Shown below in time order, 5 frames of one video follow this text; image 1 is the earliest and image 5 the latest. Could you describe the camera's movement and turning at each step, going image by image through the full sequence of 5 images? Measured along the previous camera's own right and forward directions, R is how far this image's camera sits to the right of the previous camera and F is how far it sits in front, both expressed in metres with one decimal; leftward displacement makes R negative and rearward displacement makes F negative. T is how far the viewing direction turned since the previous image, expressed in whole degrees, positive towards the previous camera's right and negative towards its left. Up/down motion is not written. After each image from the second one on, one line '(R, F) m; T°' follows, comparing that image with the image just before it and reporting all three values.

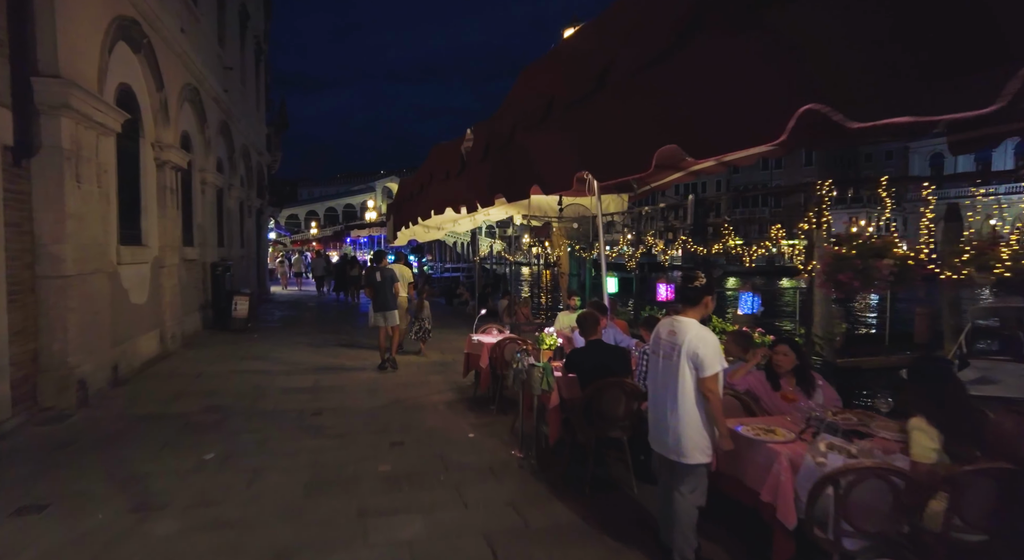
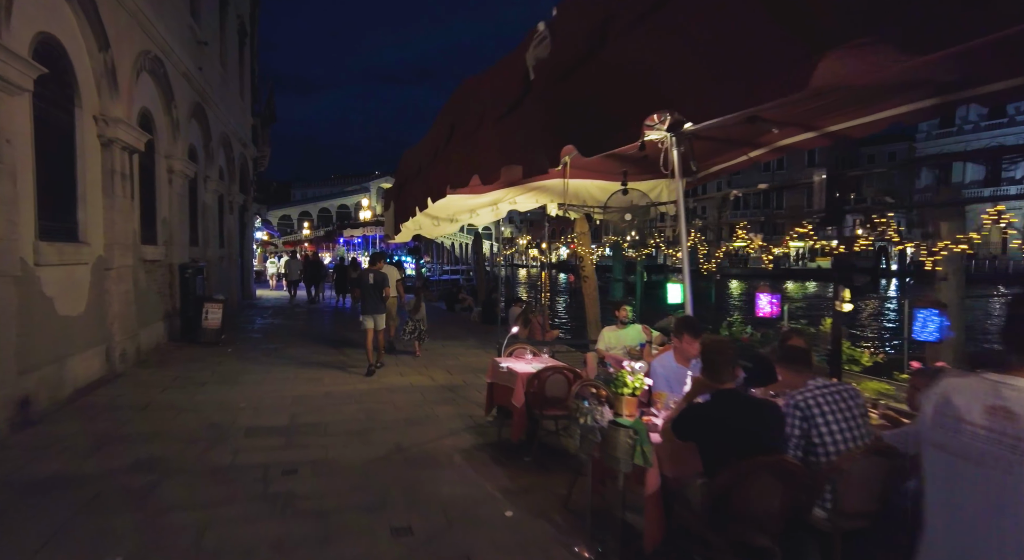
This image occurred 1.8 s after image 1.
(-0.4, +1.7) m; +1°
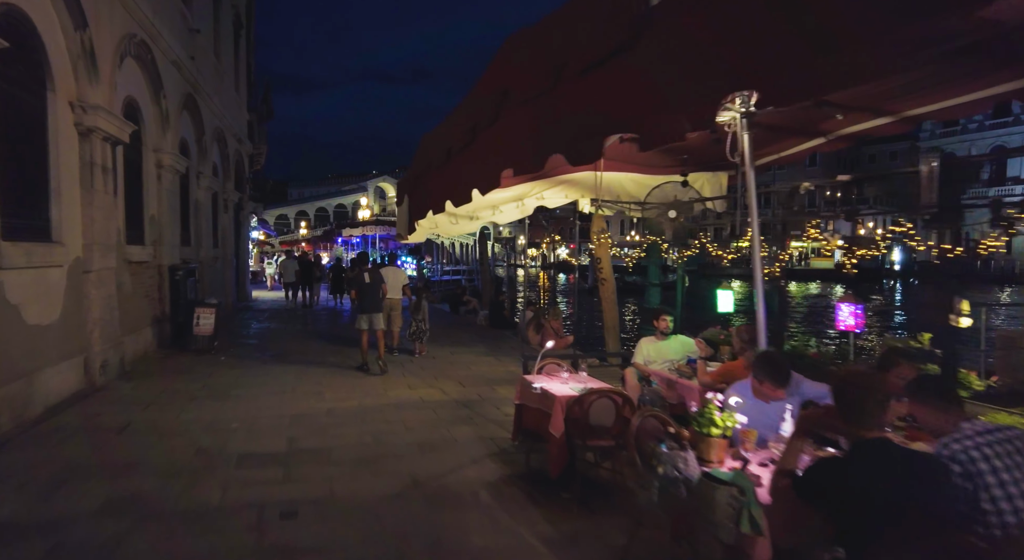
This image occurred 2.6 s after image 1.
(-0.3, +0.7) m; 0°
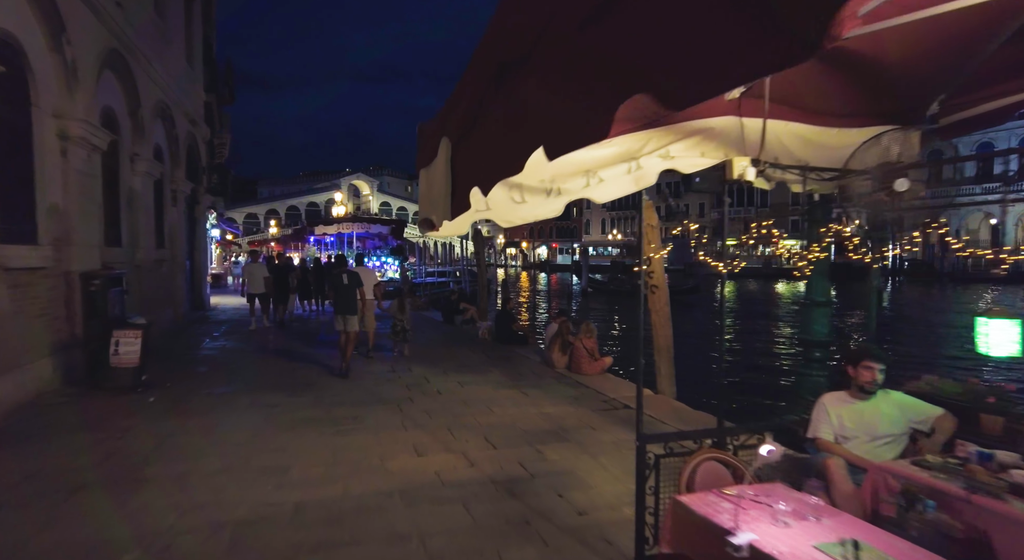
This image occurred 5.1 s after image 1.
(-0.8, +2.5) m; +2°
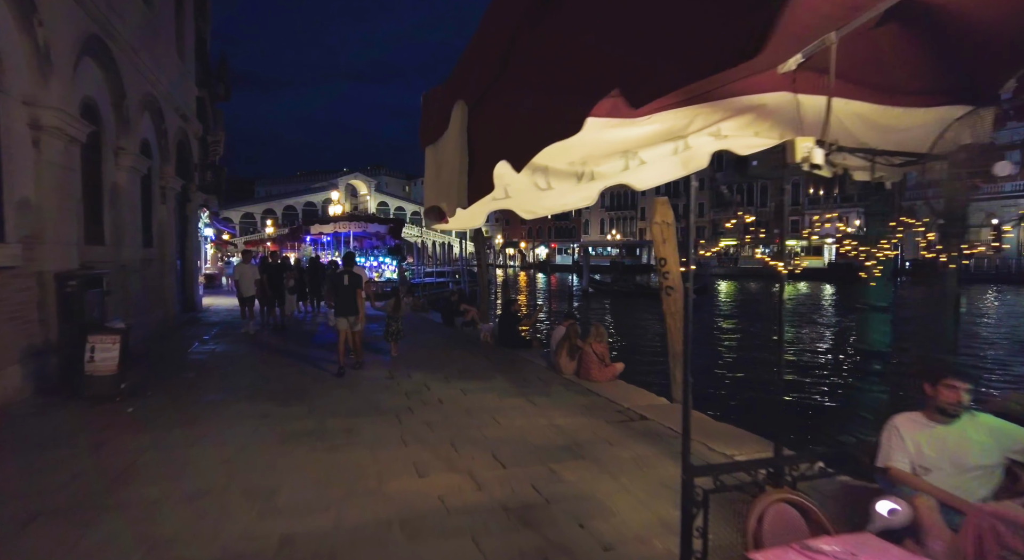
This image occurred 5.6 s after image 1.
(-0.1, +0.5) m; 0°
